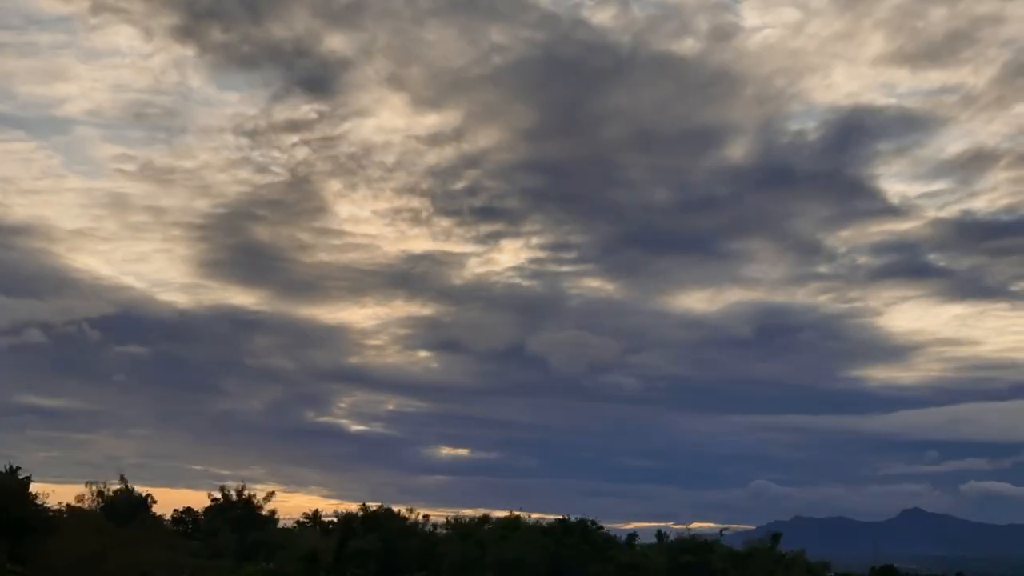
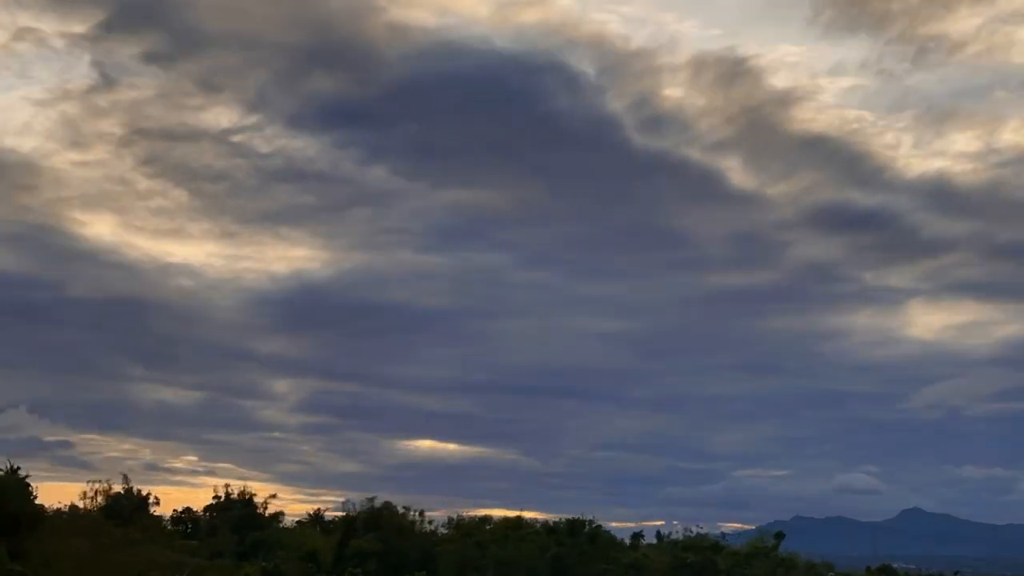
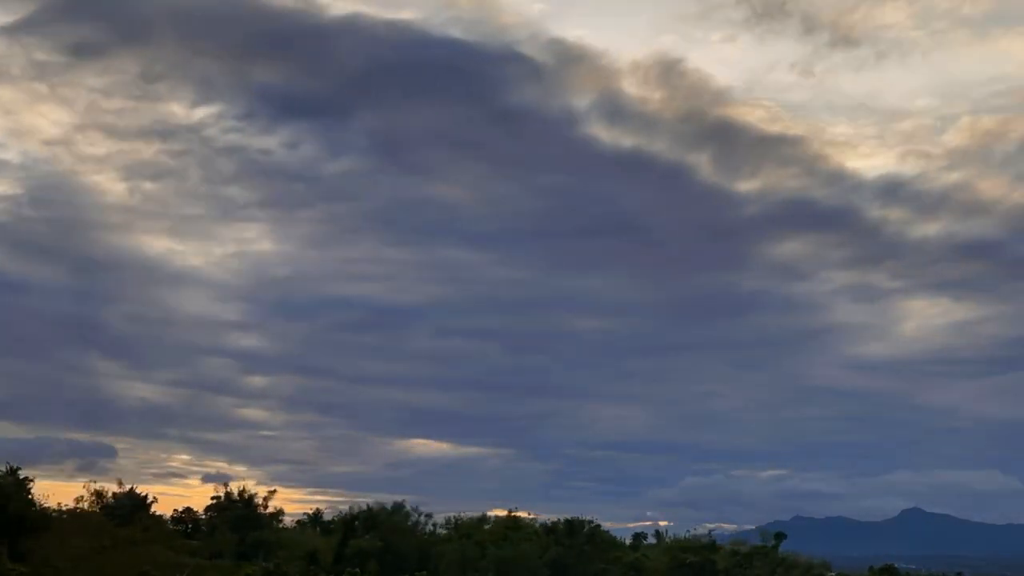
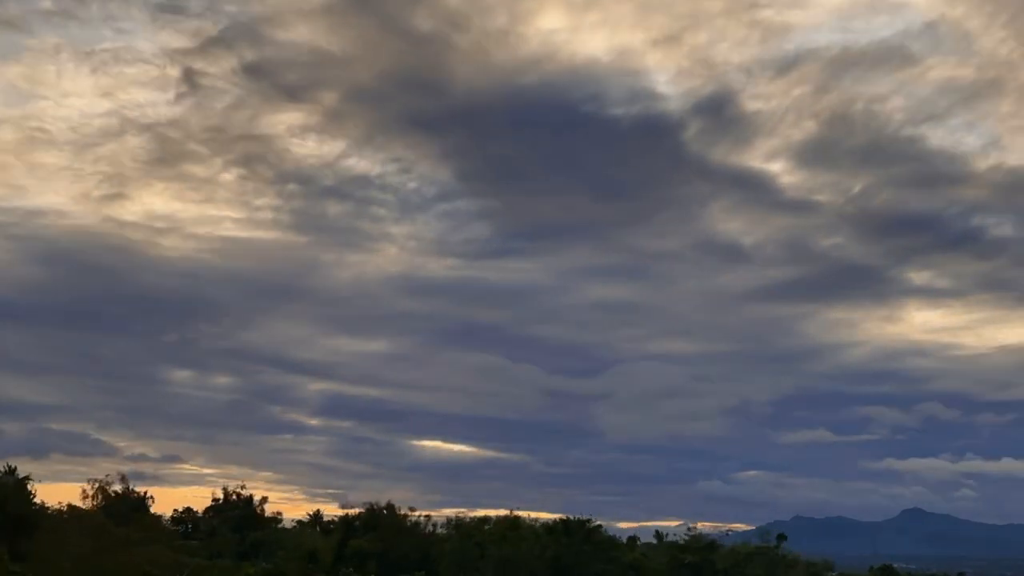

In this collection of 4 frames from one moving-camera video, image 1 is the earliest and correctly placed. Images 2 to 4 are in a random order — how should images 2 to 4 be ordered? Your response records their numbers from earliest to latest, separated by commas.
4, 2, 3
